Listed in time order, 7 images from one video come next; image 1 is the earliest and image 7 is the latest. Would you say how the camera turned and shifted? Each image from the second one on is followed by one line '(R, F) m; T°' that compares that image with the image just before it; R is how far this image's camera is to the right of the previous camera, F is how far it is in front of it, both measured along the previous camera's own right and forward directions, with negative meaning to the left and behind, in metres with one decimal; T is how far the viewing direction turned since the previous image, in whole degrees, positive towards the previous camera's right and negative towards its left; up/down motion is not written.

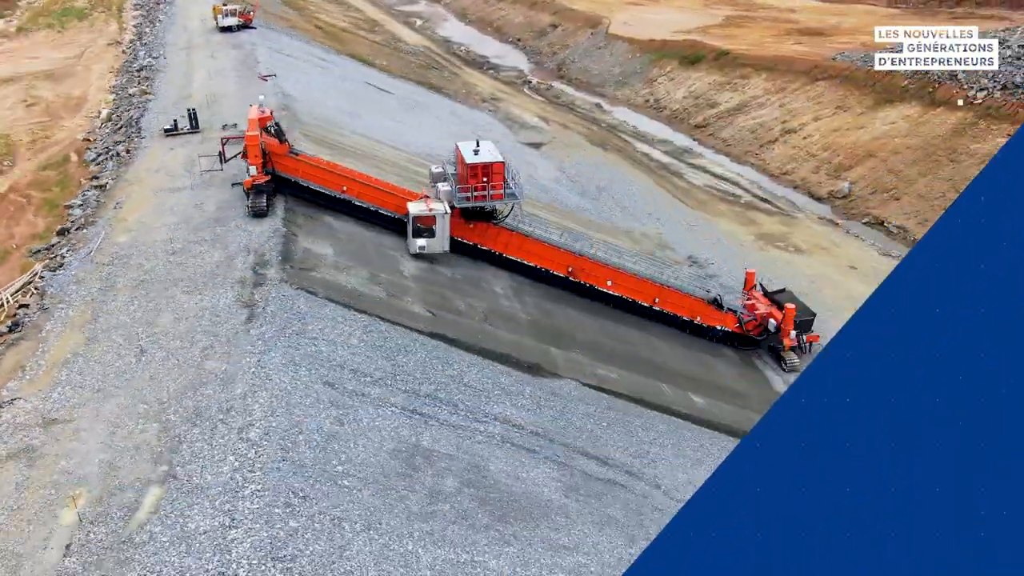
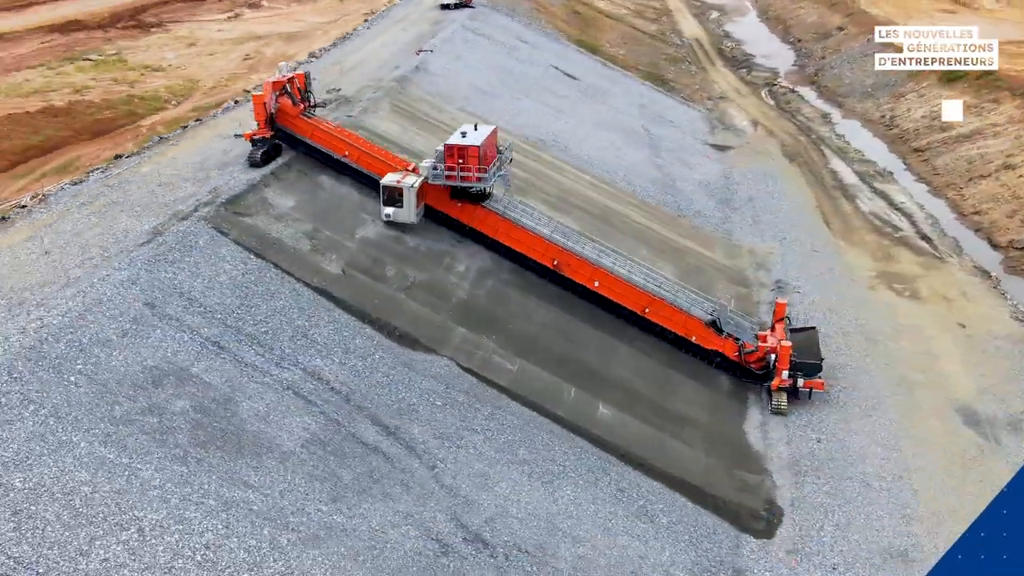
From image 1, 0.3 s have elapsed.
(+6.6, +1.2) m; -17°
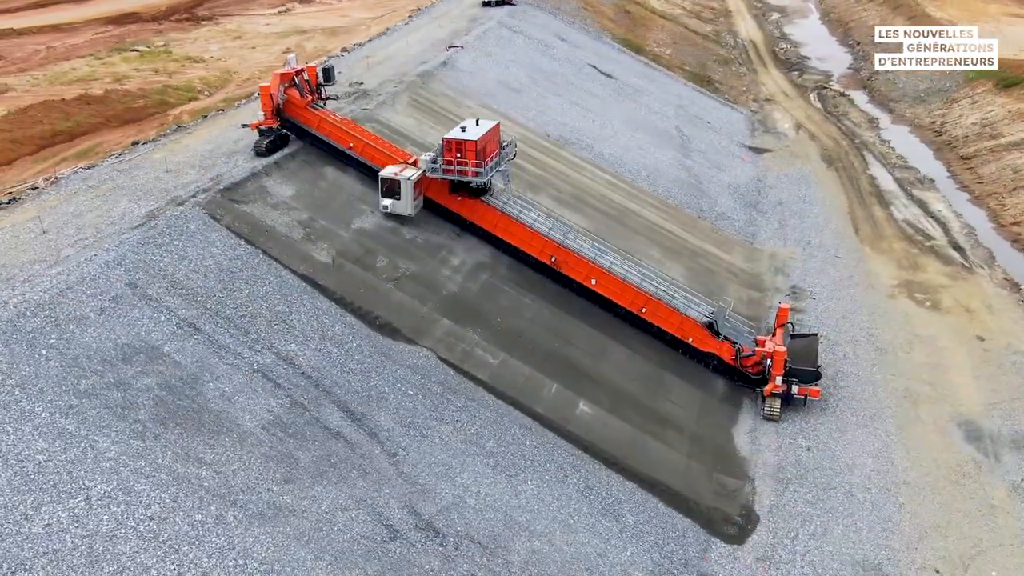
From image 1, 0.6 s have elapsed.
(+1.2, 0.0) m; -3°
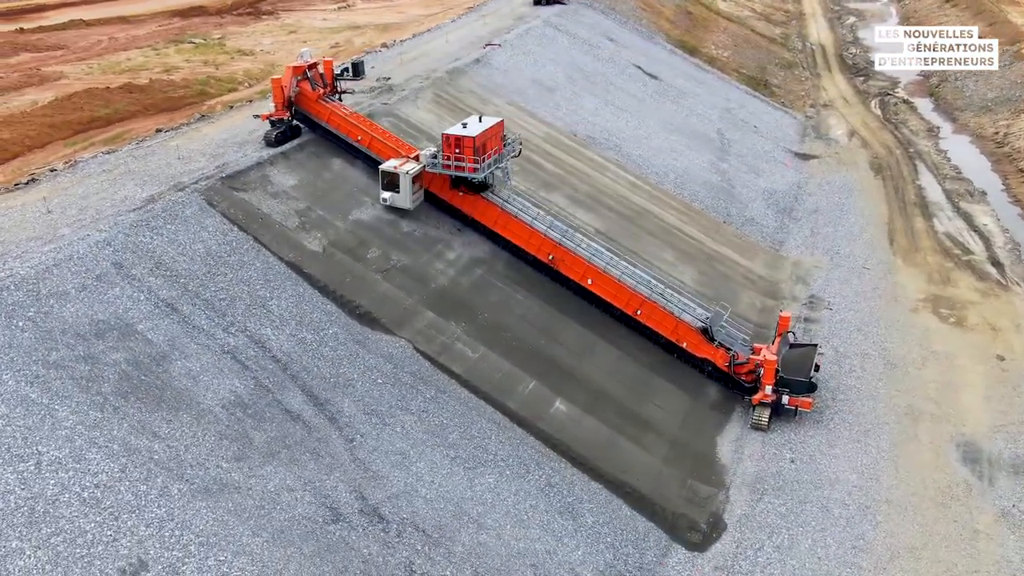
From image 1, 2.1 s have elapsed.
(+1.5, 0.0) m; -4°
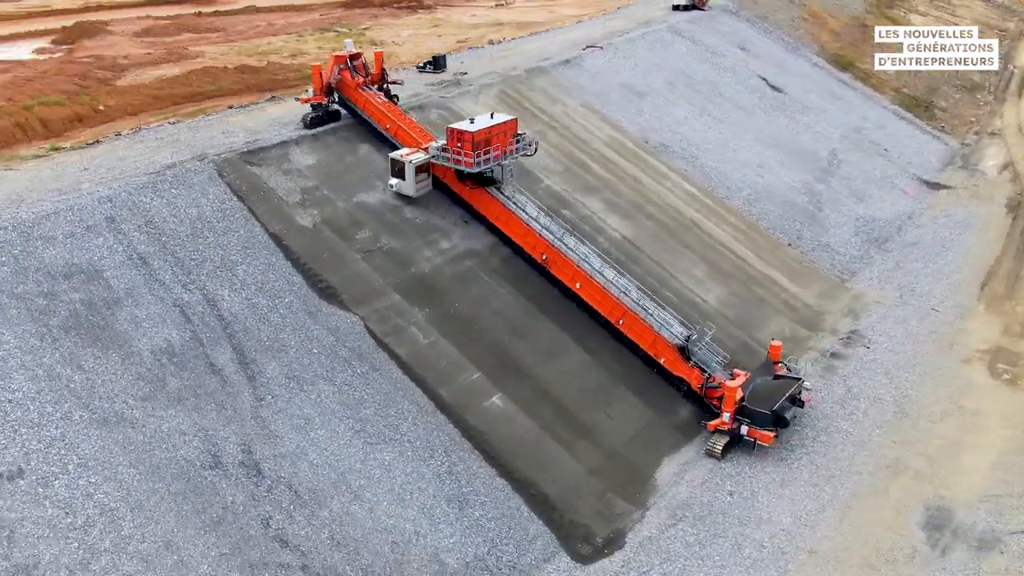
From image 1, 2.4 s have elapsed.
(+4.0, 0.0) m; -11°
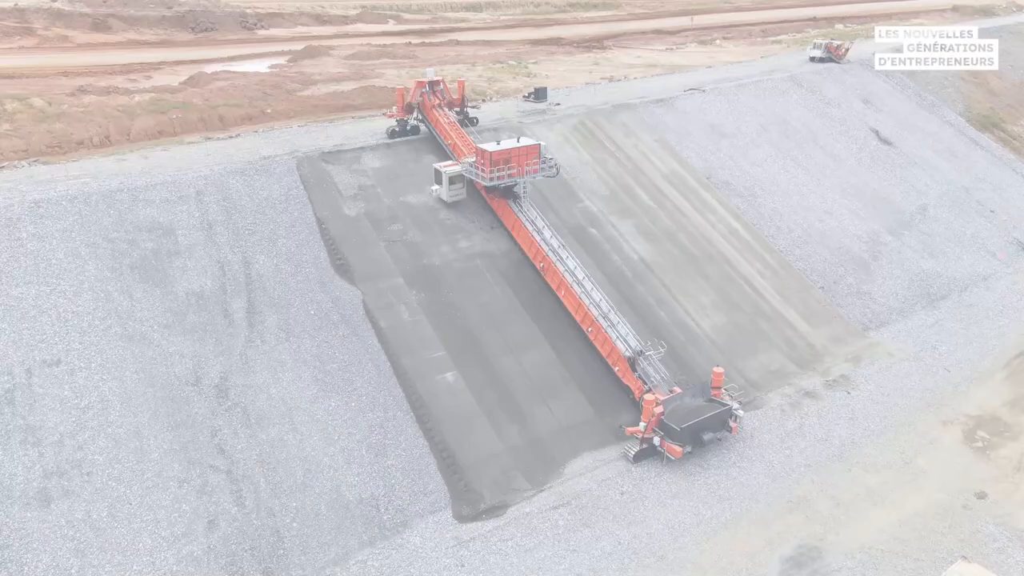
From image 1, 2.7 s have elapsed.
(+5.5, -2.3) m; -14°
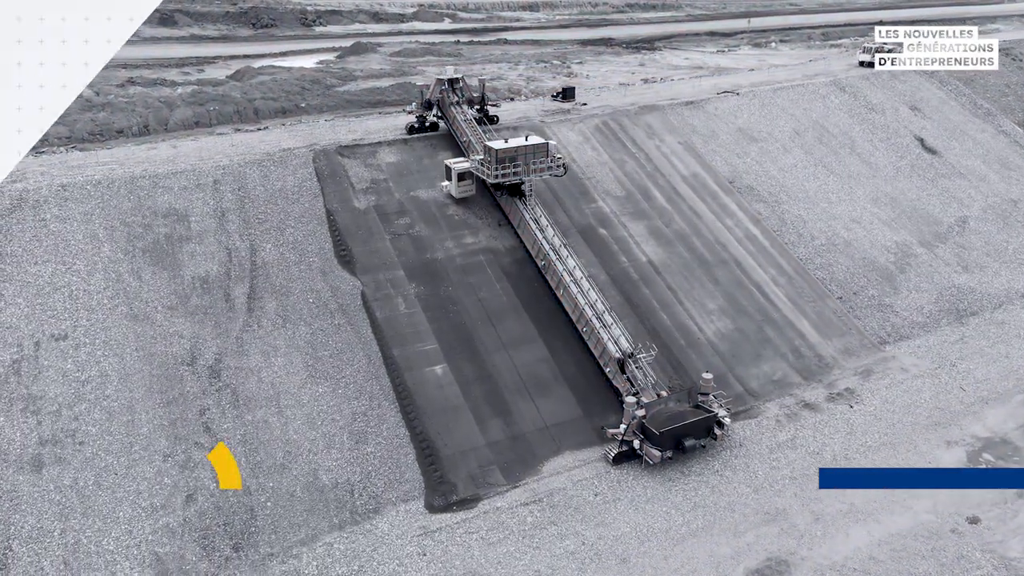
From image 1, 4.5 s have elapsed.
(+1.7, -0.1) m; -4°
